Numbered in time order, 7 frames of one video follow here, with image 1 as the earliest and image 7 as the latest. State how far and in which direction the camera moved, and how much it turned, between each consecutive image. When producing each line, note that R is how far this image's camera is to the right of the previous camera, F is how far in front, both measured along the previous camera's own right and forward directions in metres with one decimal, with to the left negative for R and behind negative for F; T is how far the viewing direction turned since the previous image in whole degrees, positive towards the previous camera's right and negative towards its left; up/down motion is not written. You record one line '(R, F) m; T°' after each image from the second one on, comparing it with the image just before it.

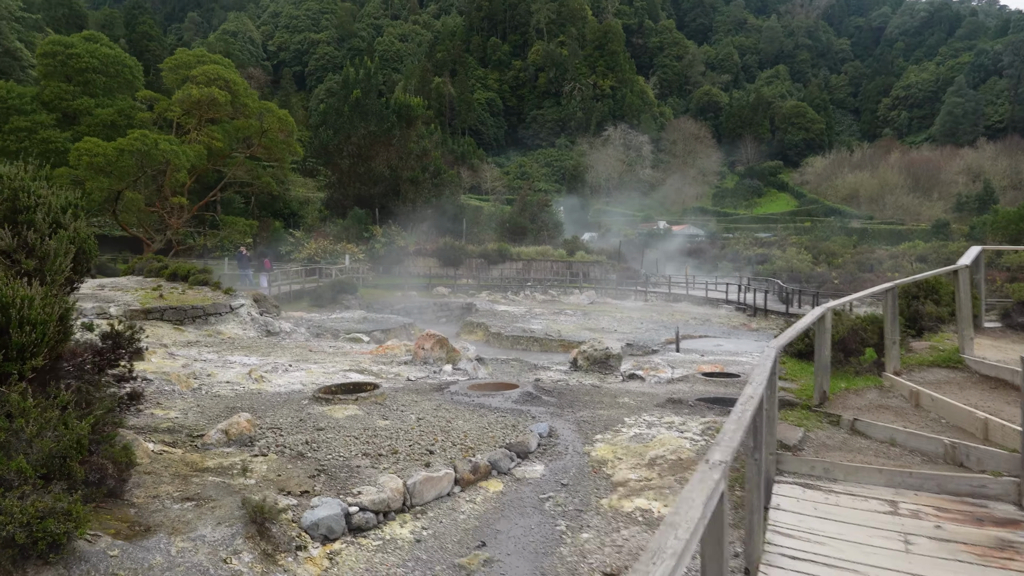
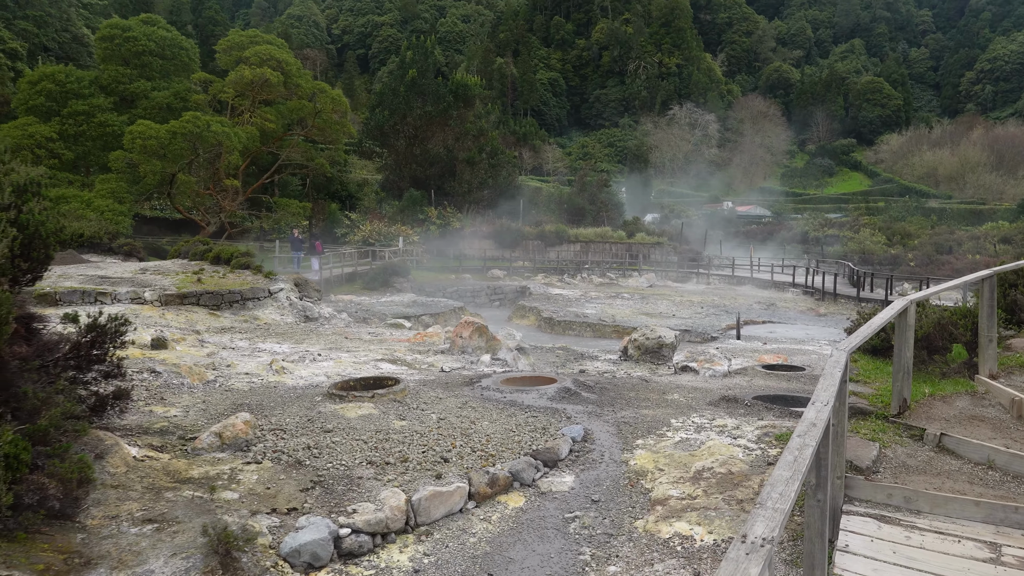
(+0.3, +0.7) m; -5°
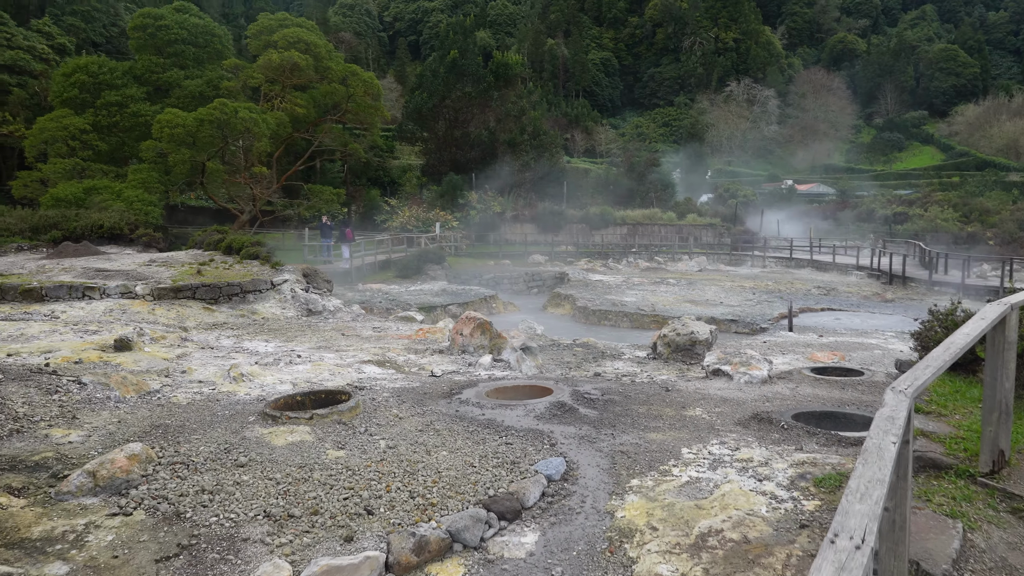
(+0.6, +1.2) m; -4°
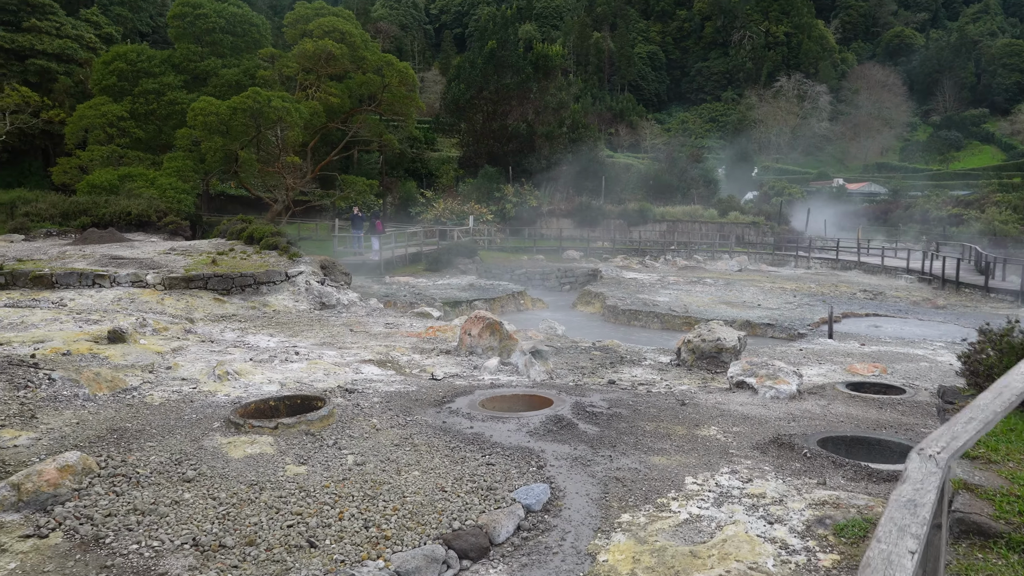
(+0.3, +0.5) m; -3°
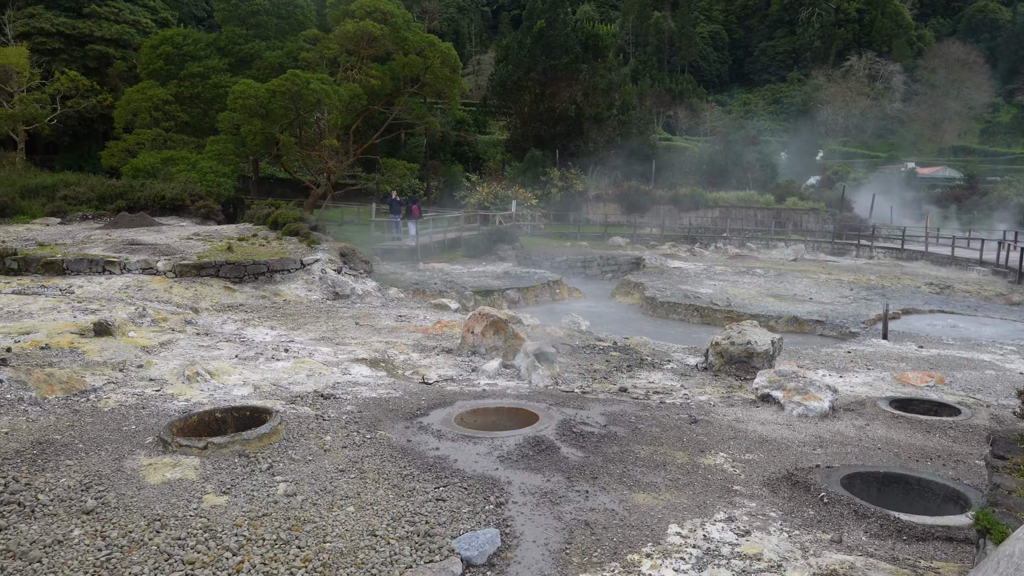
(+0.5, +0.7) m; -4°
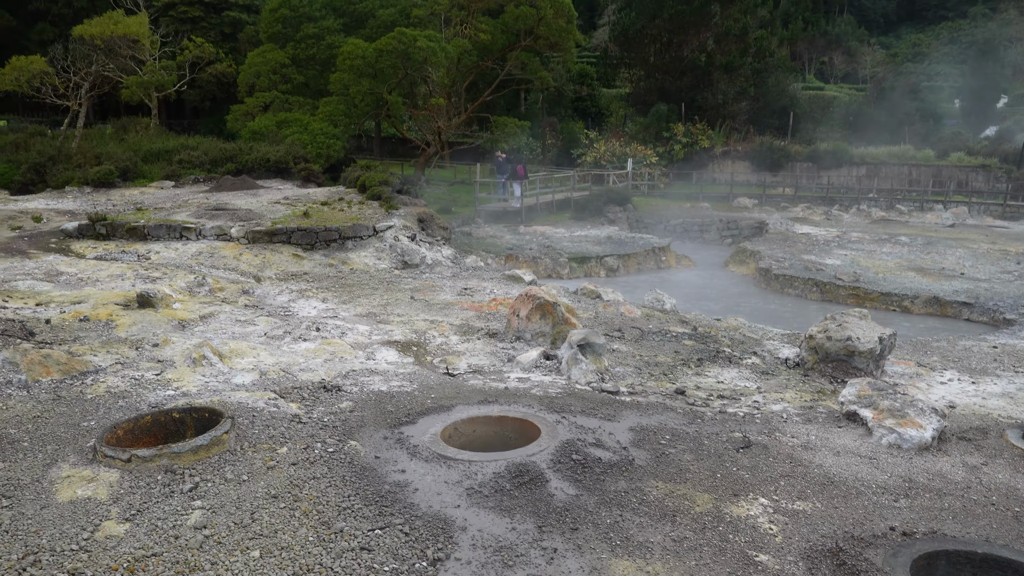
(+0.8, +0.9) m; -11°
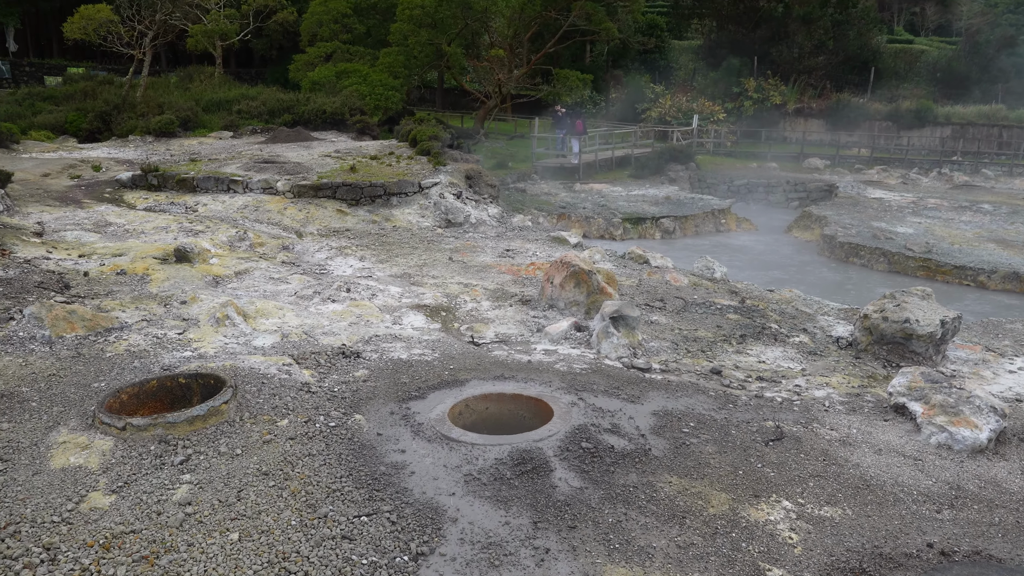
(+0.3, +0.3) m; -5°
